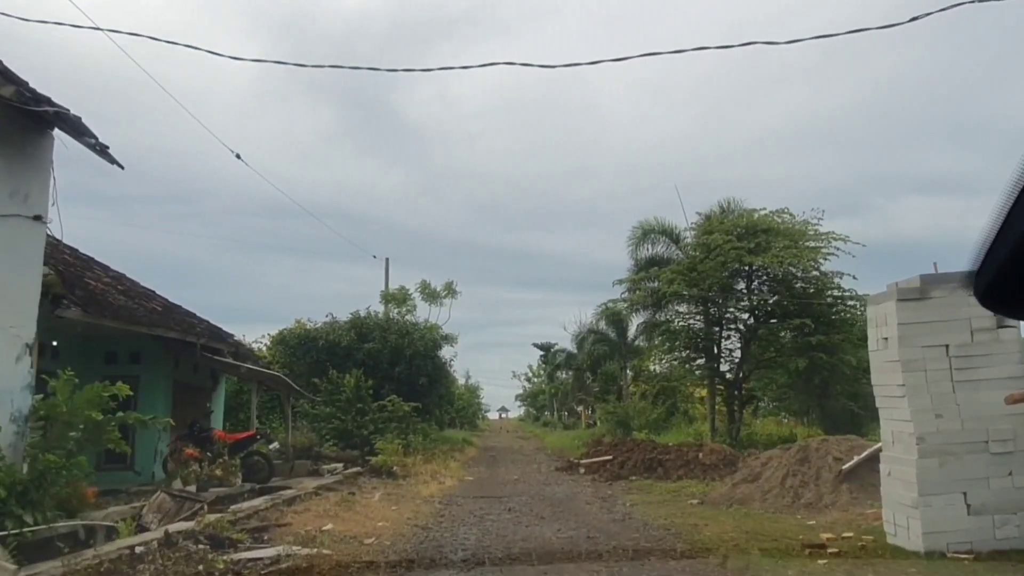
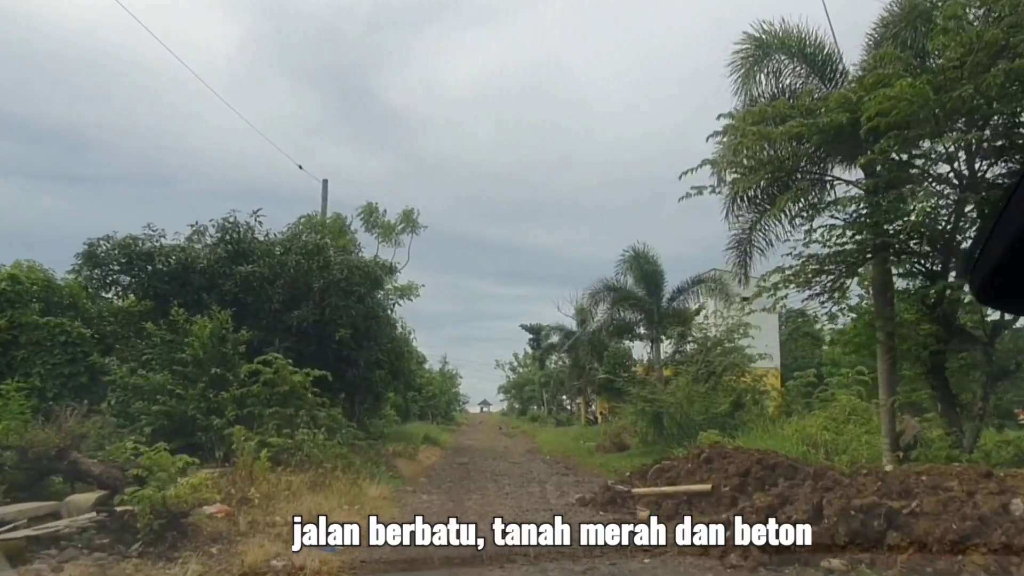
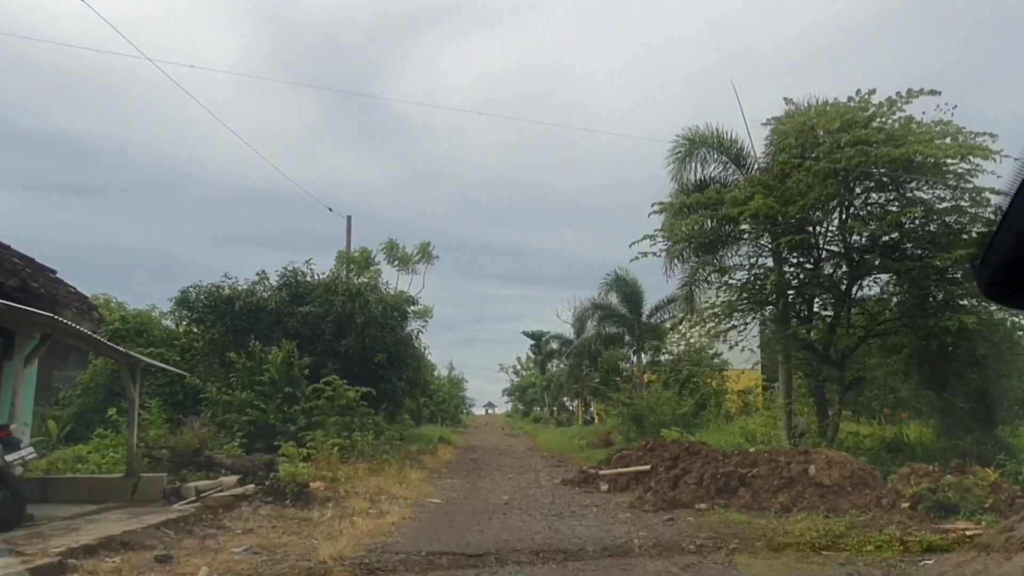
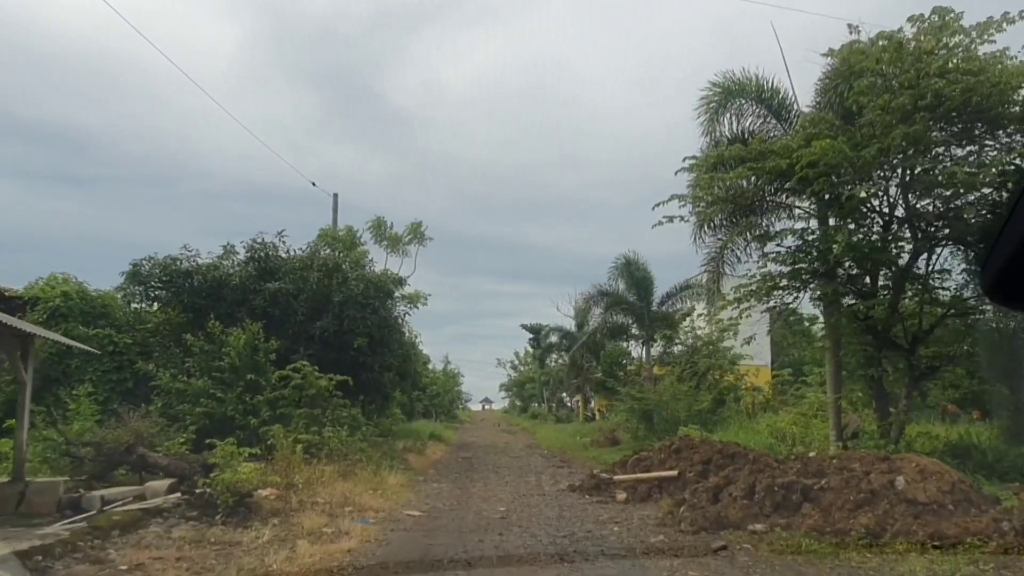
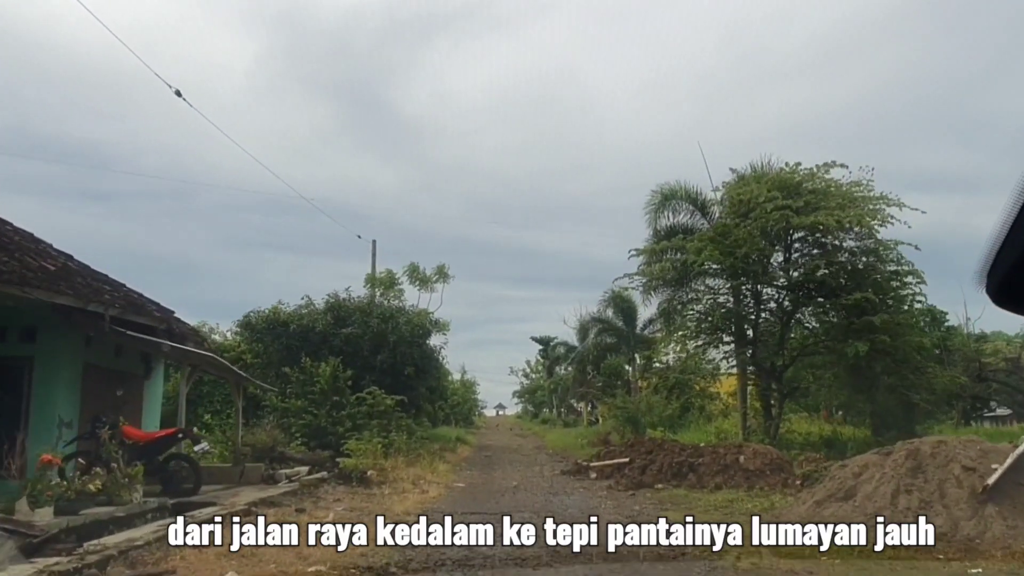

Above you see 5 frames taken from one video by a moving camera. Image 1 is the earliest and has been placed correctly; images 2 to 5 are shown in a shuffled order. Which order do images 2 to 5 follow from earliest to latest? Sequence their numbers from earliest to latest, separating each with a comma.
5, 3, 4, 2
